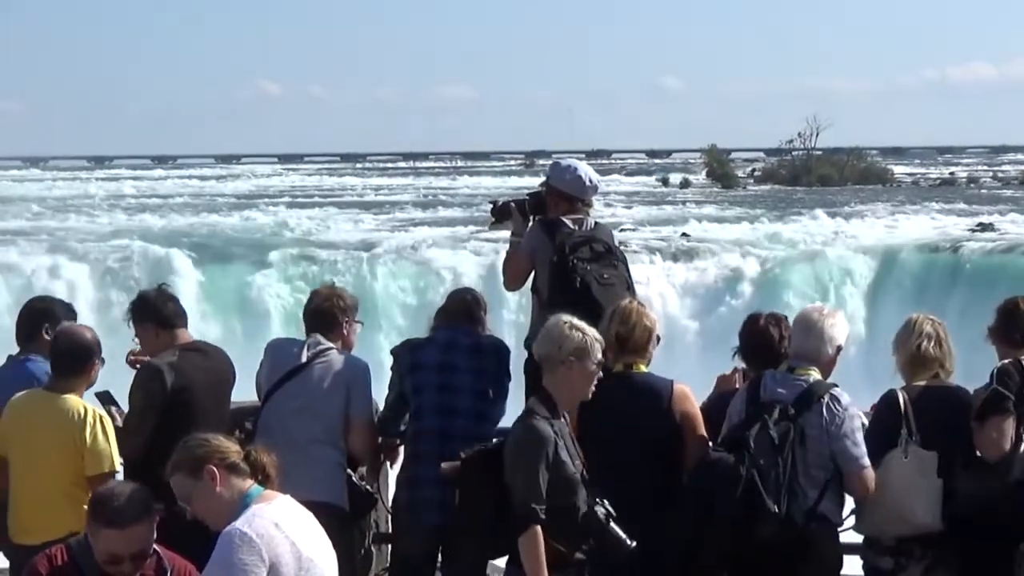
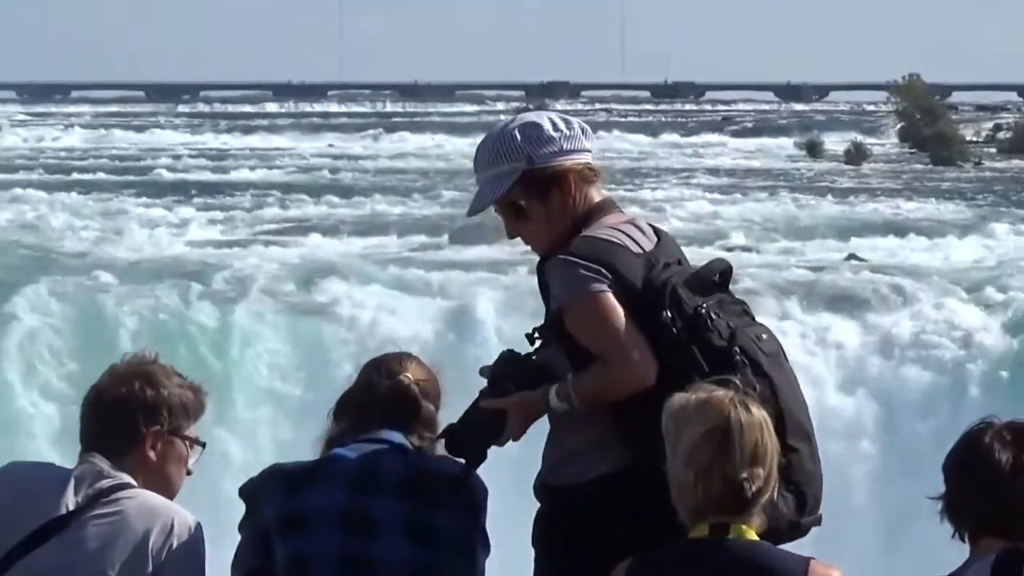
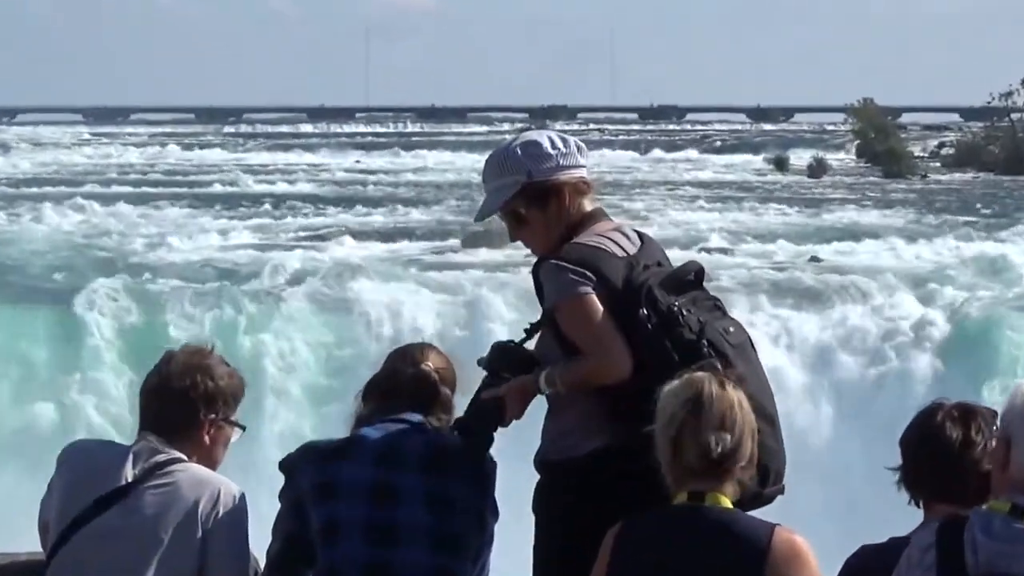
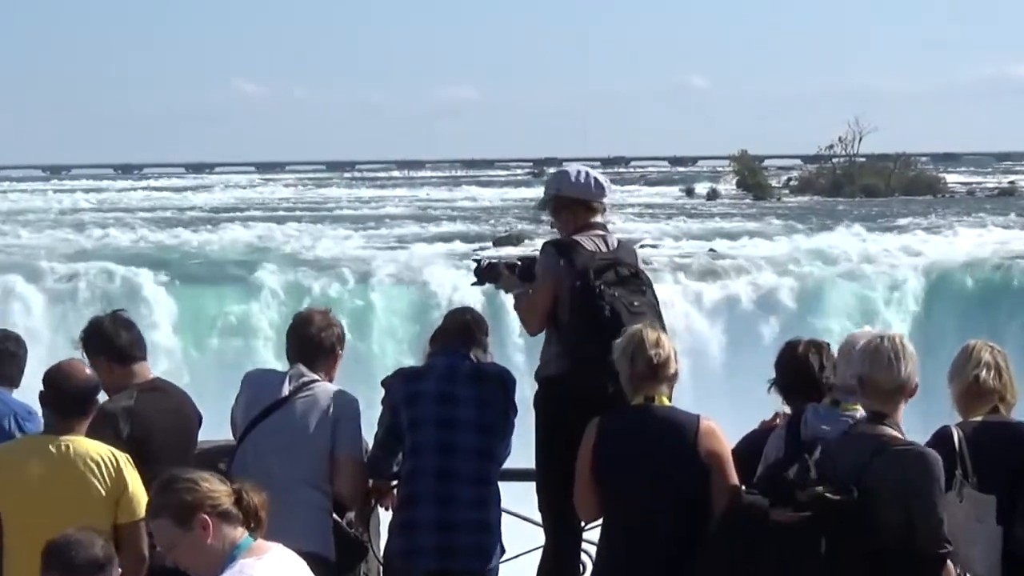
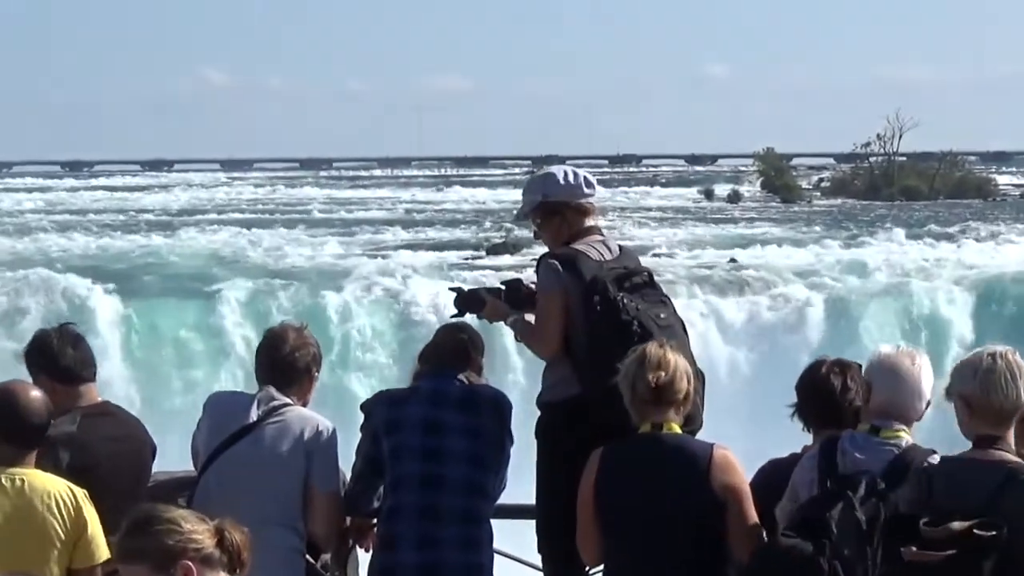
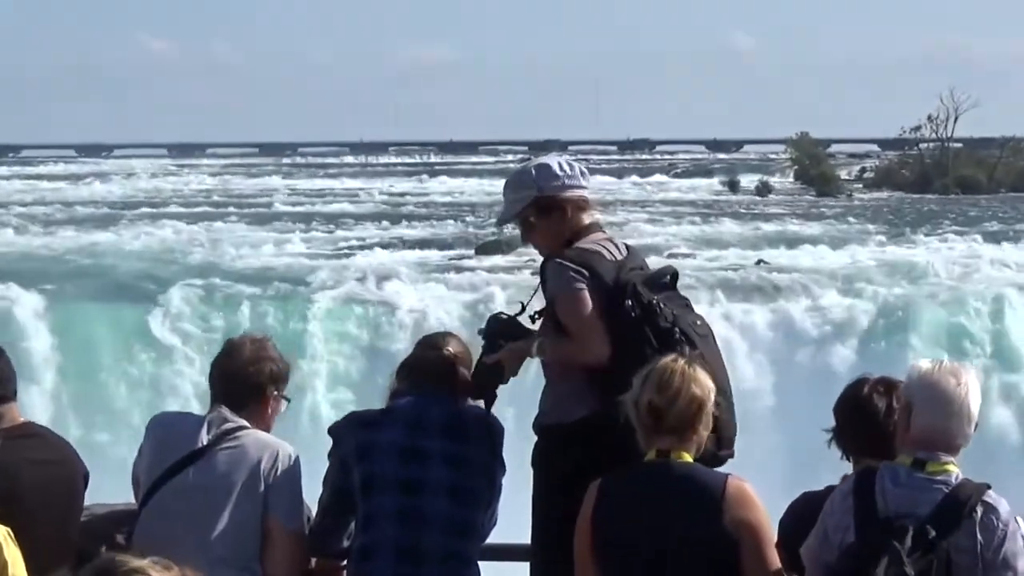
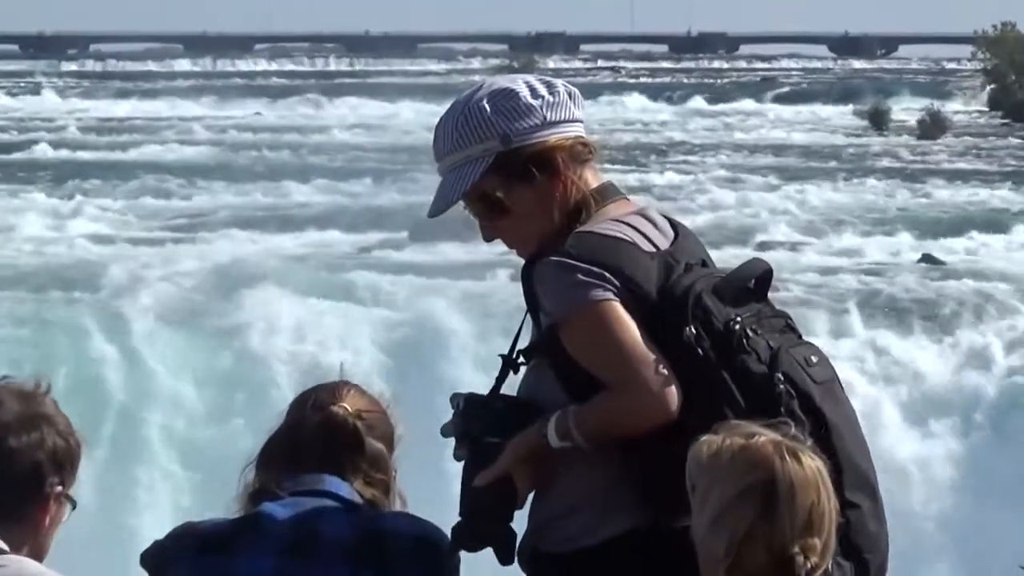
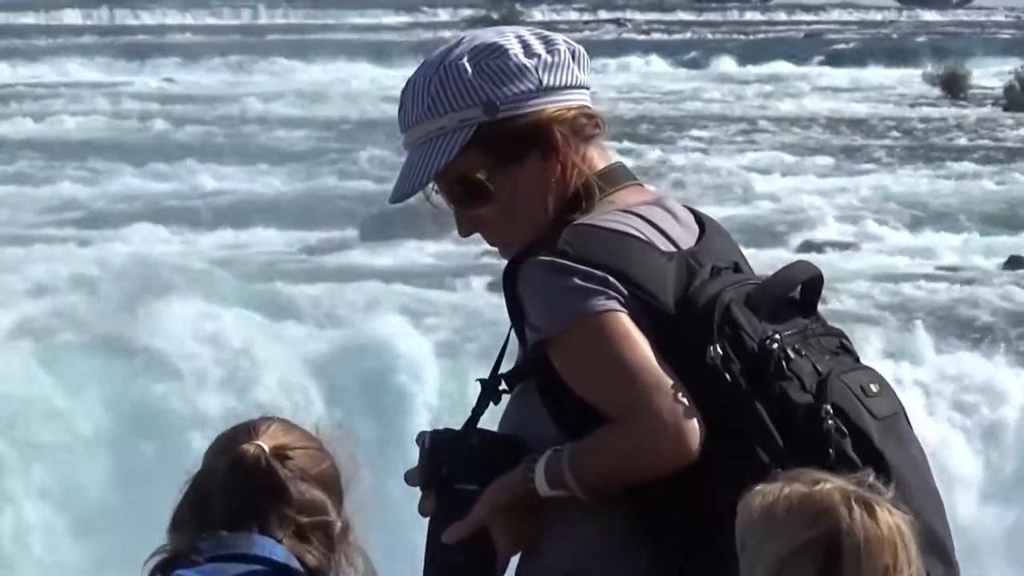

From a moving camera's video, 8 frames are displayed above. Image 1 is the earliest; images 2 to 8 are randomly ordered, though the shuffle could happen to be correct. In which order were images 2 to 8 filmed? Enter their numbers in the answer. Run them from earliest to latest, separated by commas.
4, 5, 6, 3, 2, 7, 8
